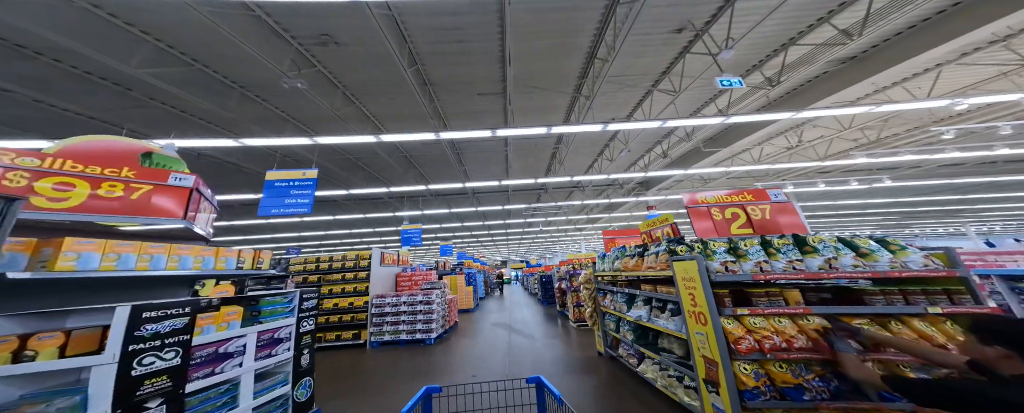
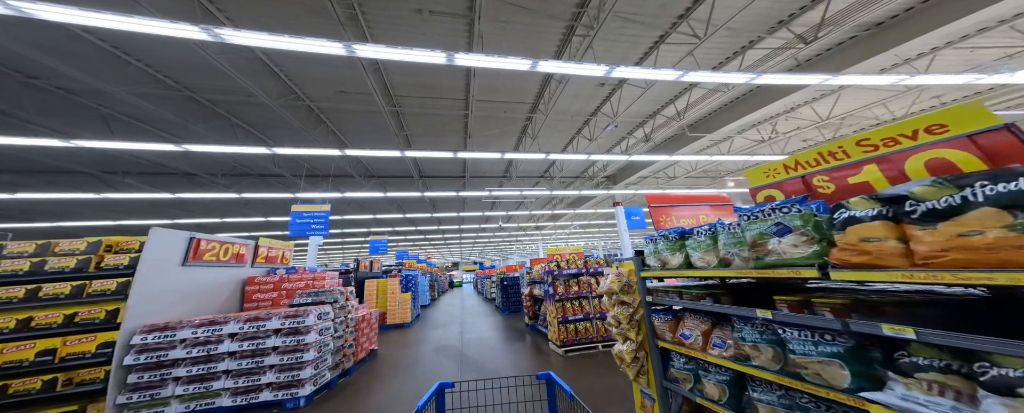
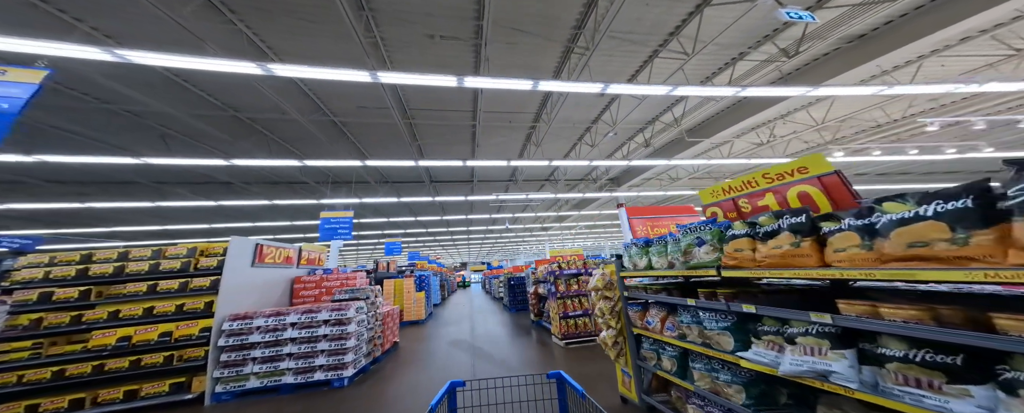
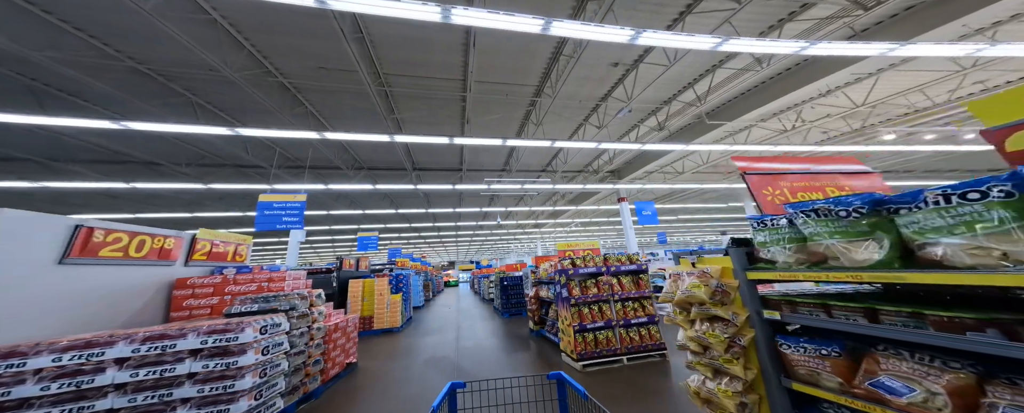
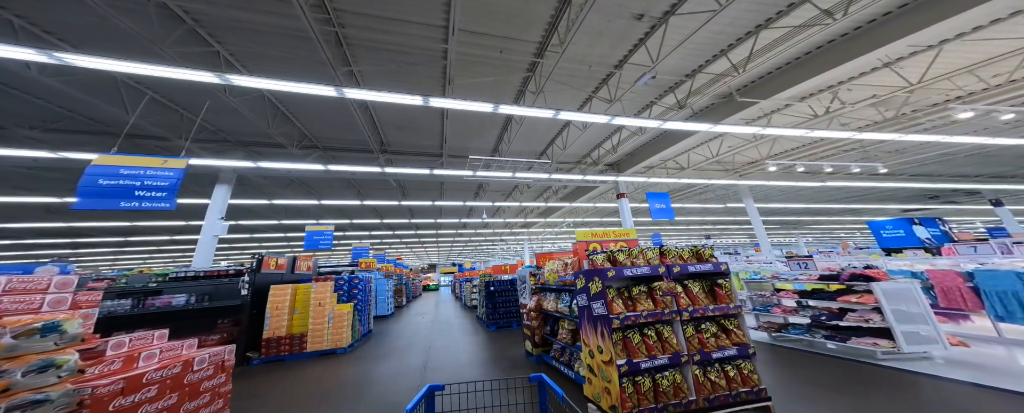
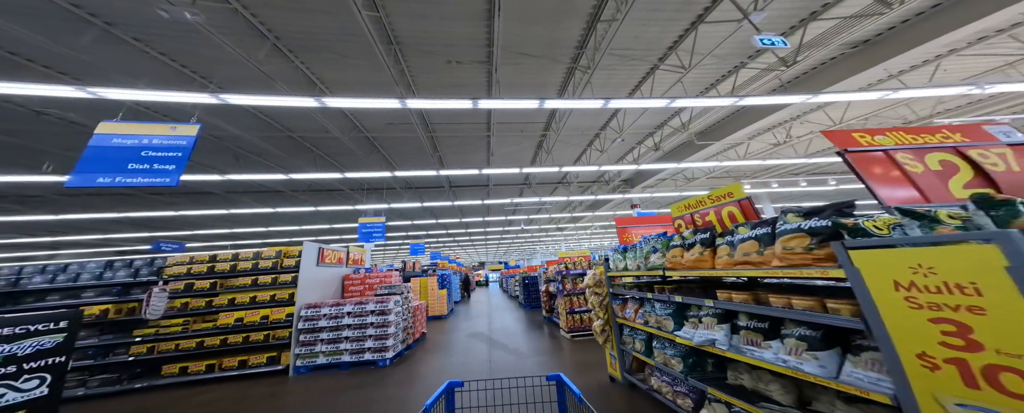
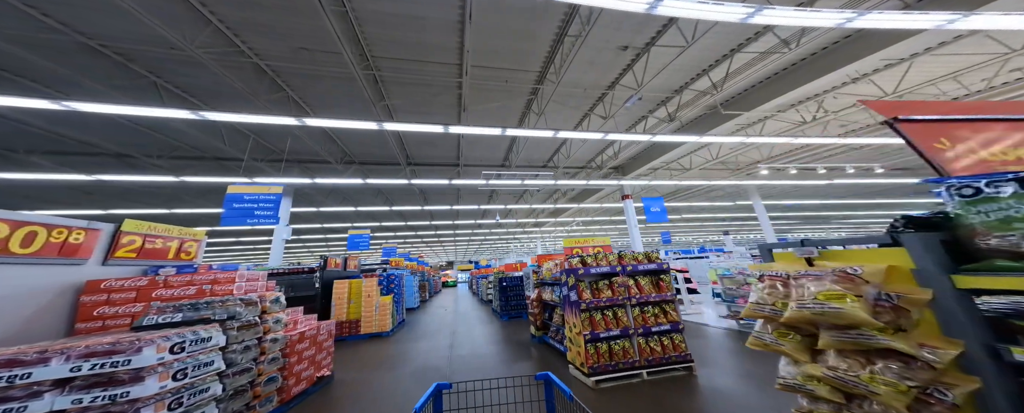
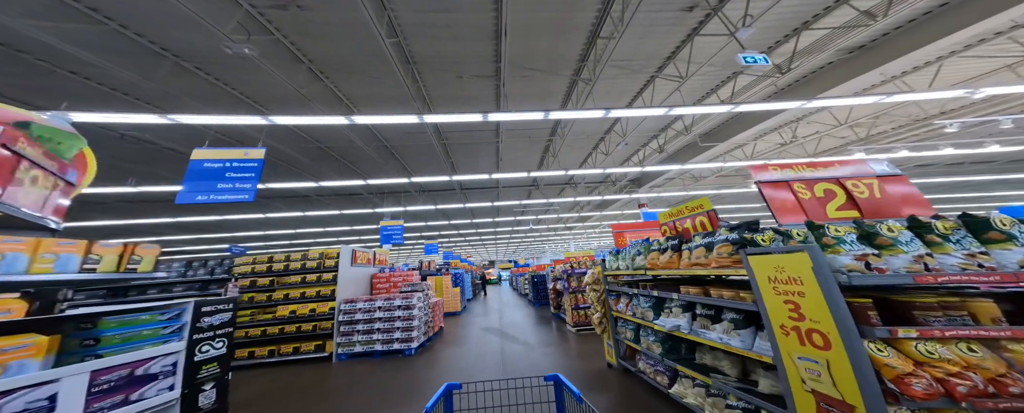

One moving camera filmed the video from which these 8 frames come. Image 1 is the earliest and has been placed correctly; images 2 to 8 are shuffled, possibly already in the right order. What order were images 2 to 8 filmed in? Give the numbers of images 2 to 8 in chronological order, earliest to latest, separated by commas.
8, 6, 3, 2, 4, 7, 5
